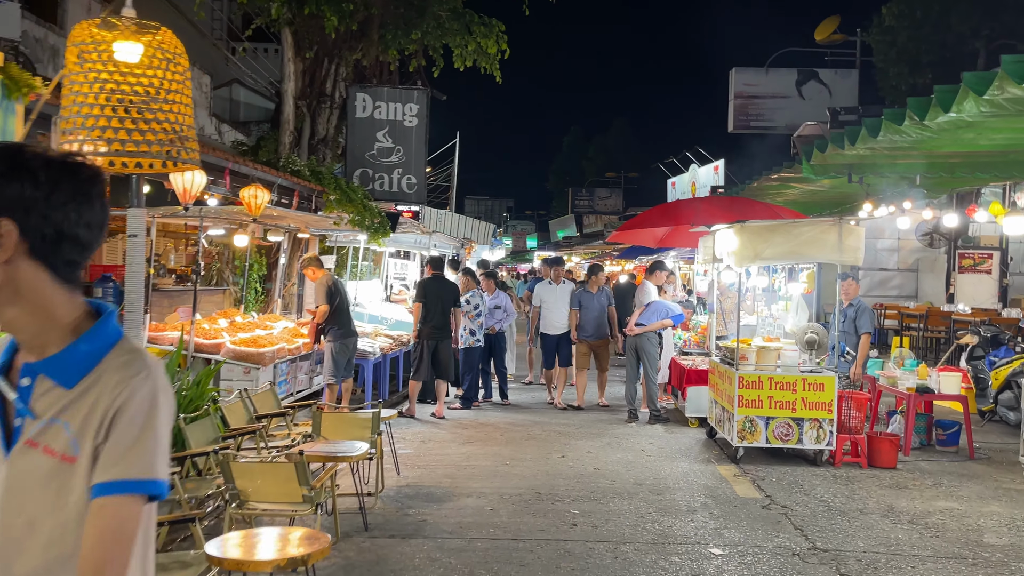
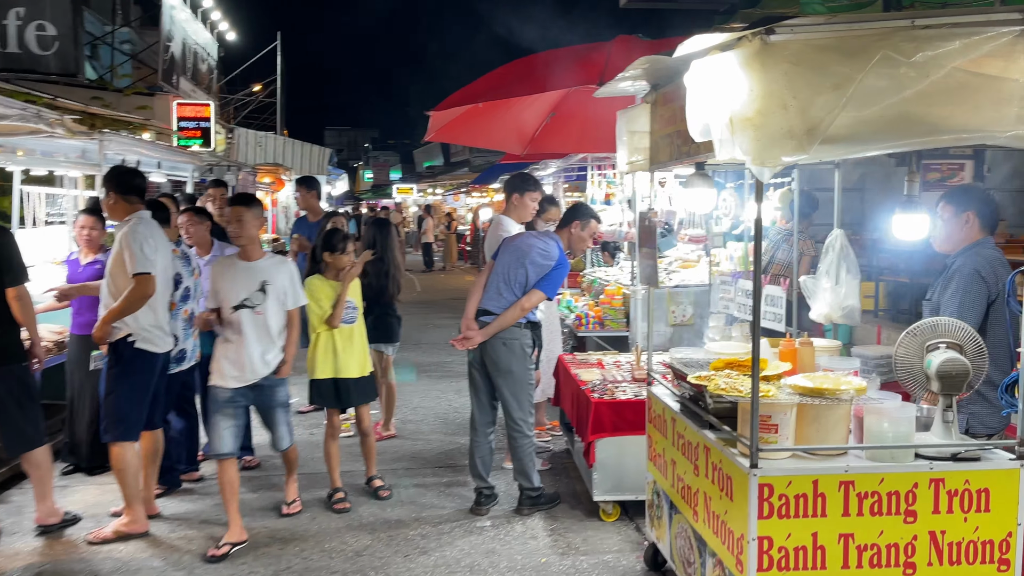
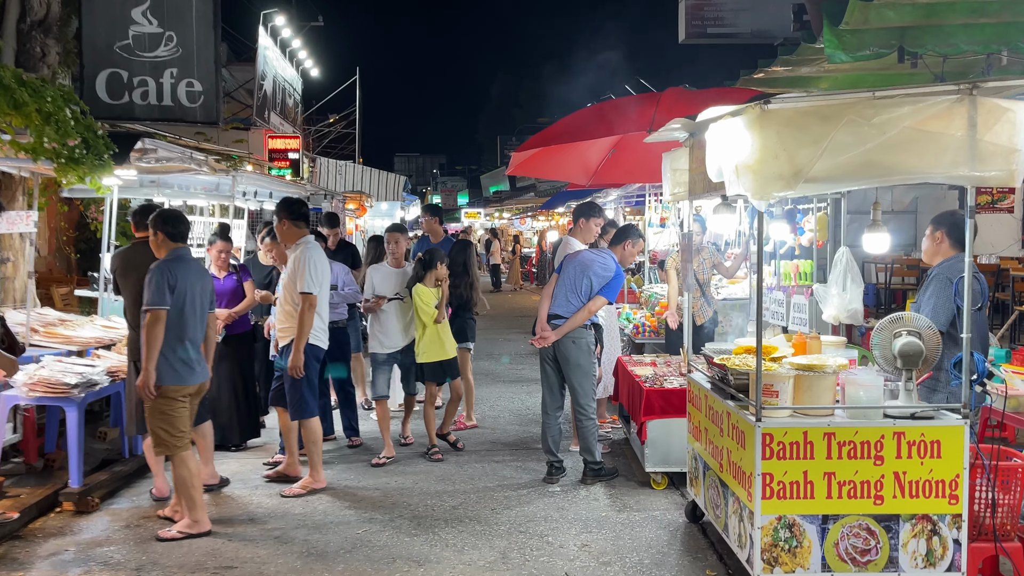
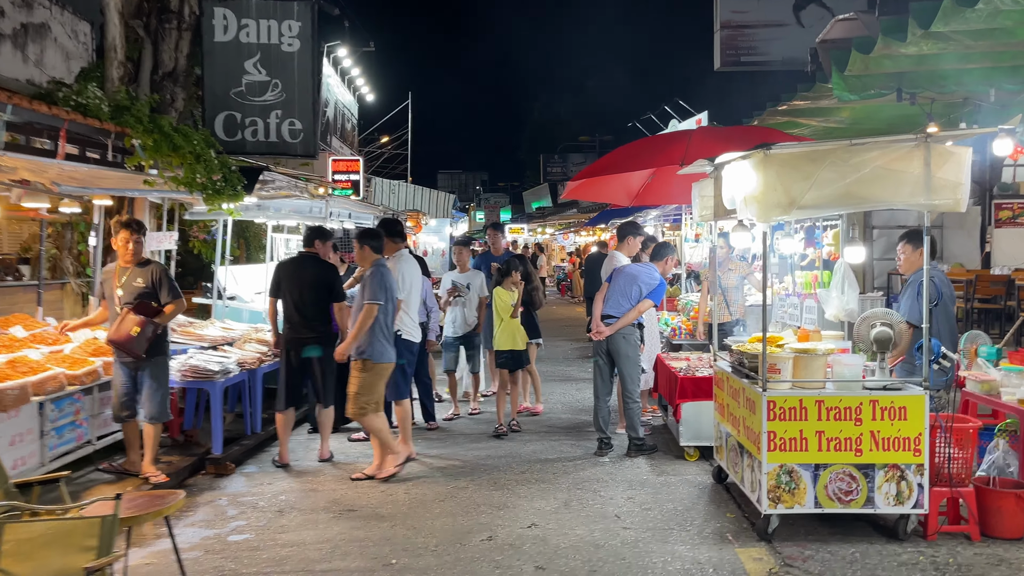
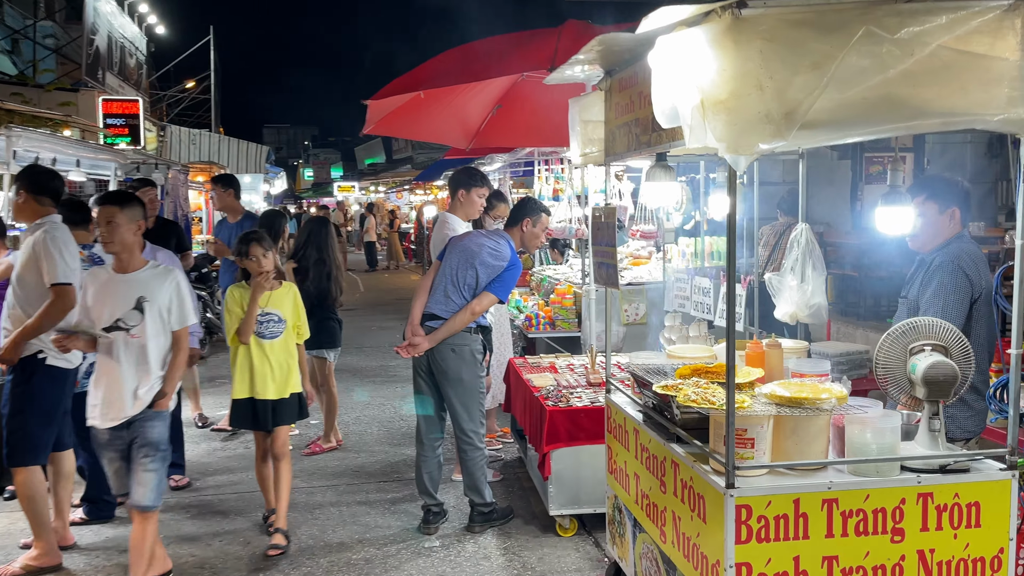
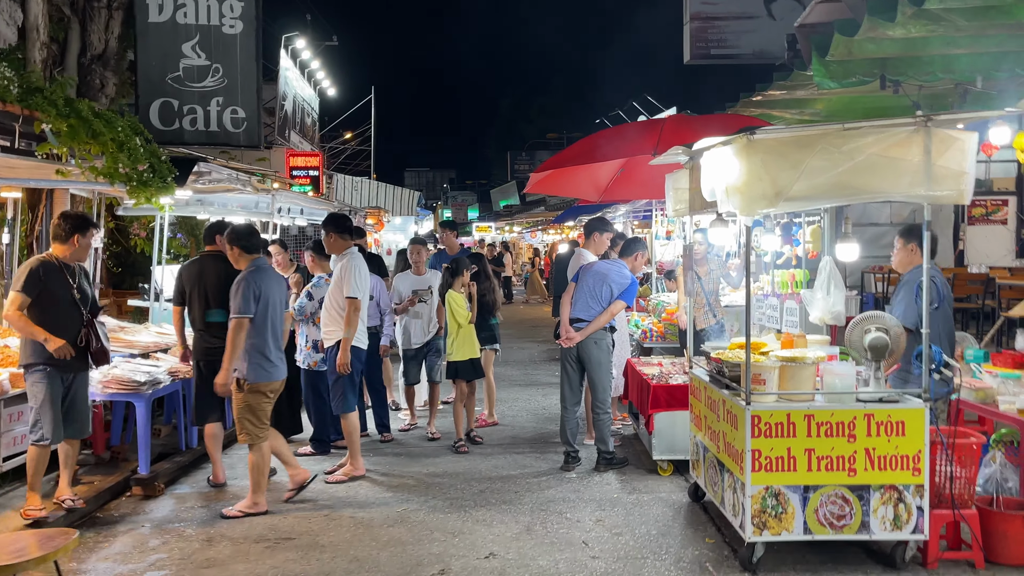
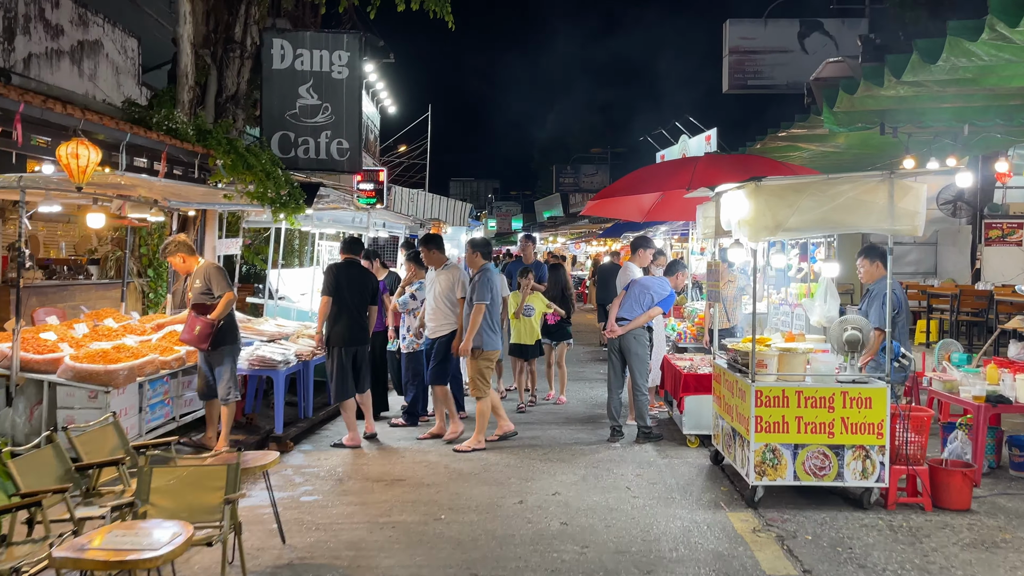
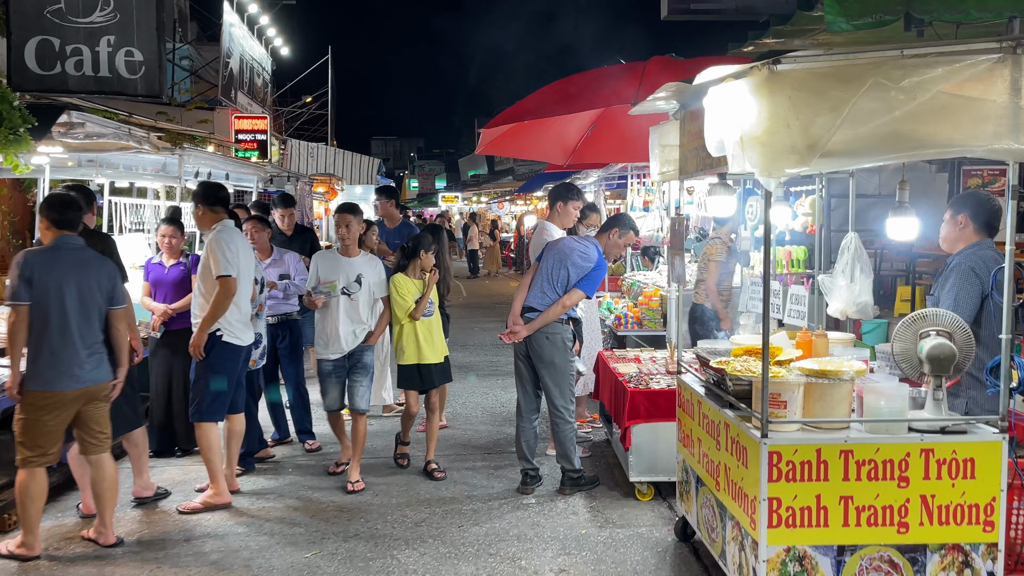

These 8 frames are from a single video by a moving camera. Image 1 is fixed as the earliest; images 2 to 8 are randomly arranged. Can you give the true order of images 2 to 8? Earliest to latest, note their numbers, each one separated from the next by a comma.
7, 4, 6, 3, 8, 2, 5
